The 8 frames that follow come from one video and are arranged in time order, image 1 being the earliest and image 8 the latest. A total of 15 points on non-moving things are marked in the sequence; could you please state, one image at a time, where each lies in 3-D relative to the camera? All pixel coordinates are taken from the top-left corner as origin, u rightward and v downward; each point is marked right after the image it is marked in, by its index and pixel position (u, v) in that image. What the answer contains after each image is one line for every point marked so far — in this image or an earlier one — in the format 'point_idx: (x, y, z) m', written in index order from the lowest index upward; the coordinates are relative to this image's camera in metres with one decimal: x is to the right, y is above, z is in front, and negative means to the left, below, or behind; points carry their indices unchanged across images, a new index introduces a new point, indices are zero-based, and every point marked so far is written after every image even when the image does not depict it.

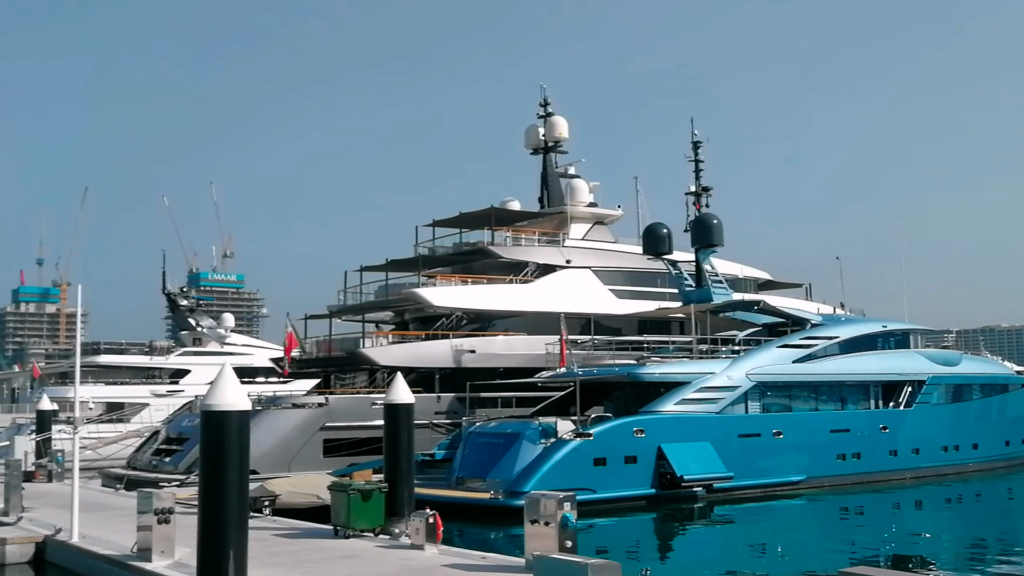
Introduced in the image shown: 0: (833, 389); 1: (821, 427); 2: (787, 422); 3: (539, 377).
0: (+6.2, -2.1, +21.8) m
1: (+5.8, -2.8, +21.1) m
2: (+5.1, -2.6, +20.6) m
3: (+0.5, -1.6, +18.7) m
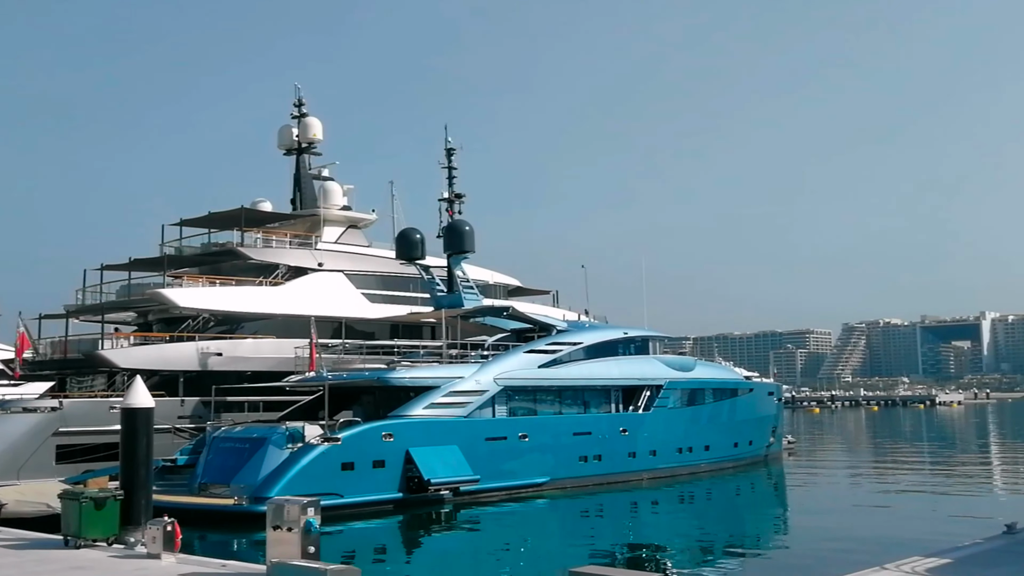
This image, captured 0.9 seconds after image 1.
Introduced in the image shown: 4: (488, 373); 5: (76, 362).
0: (+1.3, -2.2, +22.4) m
1: (+1.0, -2.9, +21.7) m
2: (+0.3, -2.7, +21.1) m
3: (-3.9, -1.6, +18.4) m
4: (-0.5, -1.6, +20.6) m
5: (-7.6, -1.3, +18.9) m
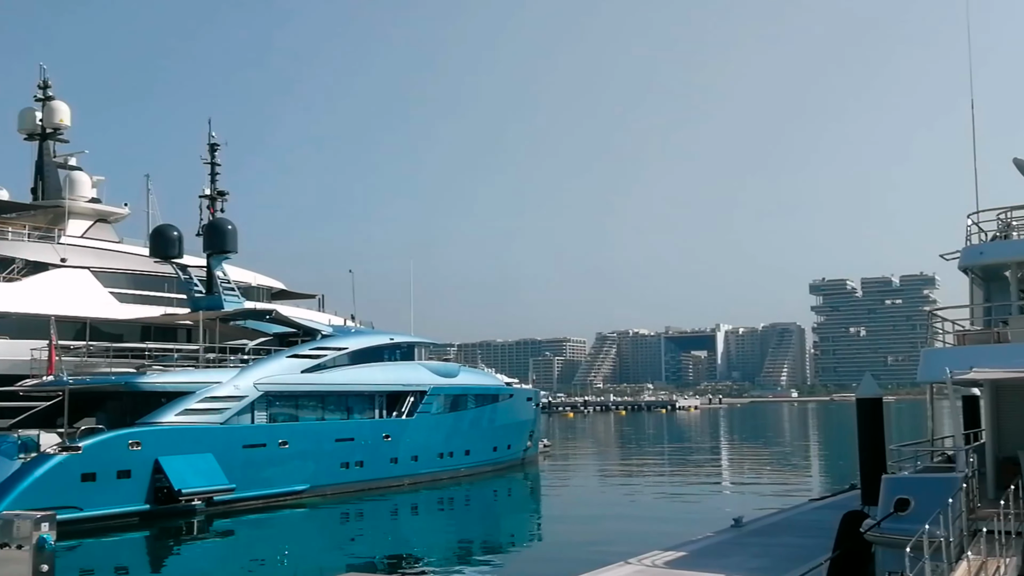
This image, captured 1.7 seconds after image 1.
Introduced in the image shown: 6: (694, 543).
0: (-3.5, -2.3, +22.2) m
1: (-3.7, -3.0, +21.5) m
2: (-4.3, -2.8, +20.7) m
3: (-7.8, -1.6, +17.3) m
4: (-5.0, -1.7, +20.1) m
5: (-11.6, -1.2, +17.0) m
6: (+2.5, -3.4, +14.5) m
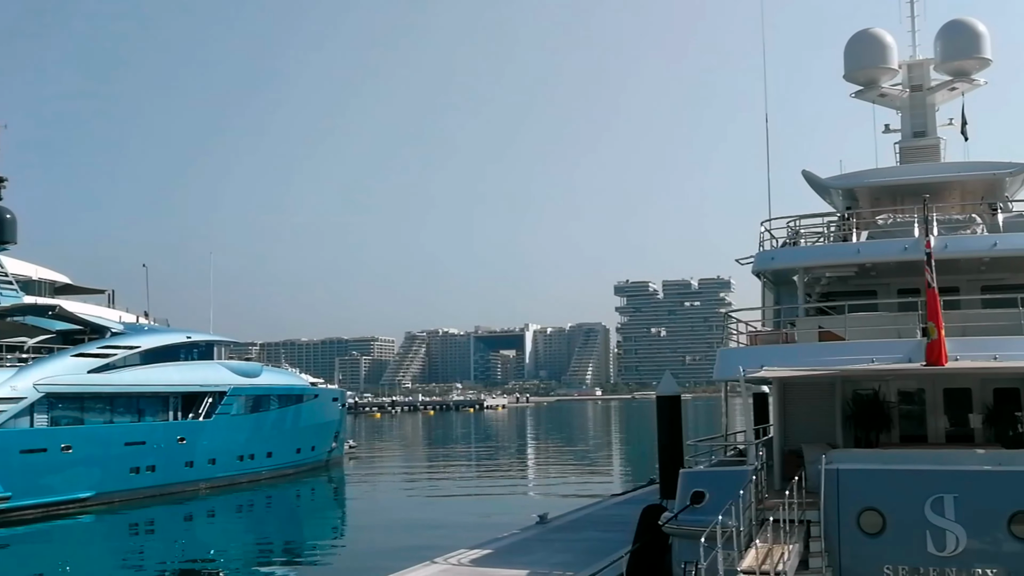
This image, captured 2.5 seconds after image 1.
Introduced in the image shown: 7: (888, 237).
0: (-7.4, -2.2, +21.1) m
1: (-7.5, -2.9, +20.3) m
2: (-7.9, -2.7, +19.5) m
3: (-10.8, -1.4, +15.5) m
4: (-8.5, -1.6, +18.8) m
5: (-14.4, -1.0, +14.5) m
6: (-0.2, -3.4, +14.5) m
7: (+5.3, +0.7, +15.1) m
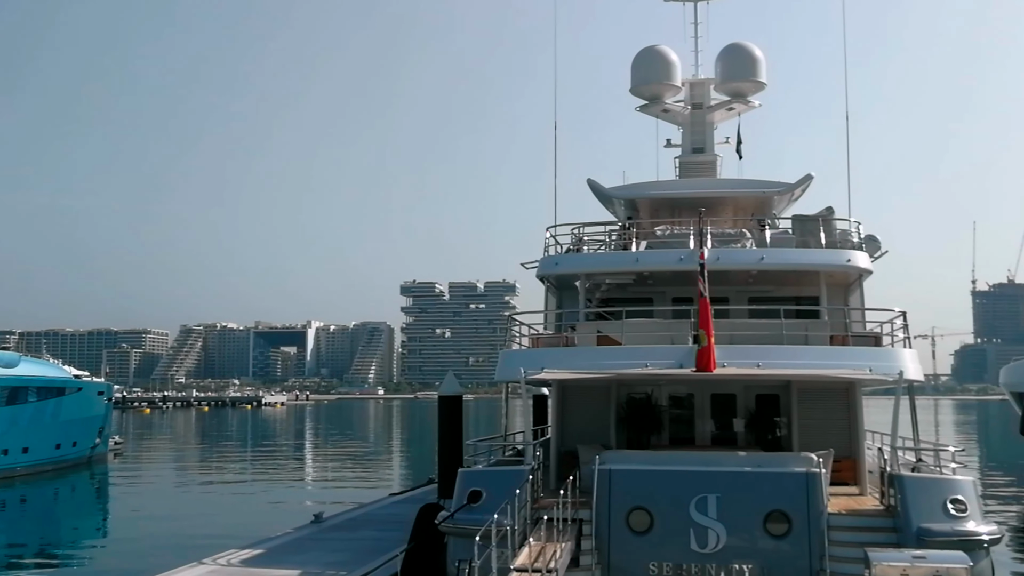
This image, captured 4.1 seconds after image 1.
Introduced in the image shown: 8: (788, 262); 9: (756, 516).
0: (-11.5, -1.9, +19.1) m
1: (-11.4, -2.5, +18.3) m
2: (-11.6, -2.3, +17.4) m
3: (-13.7, -0.9, +13.0) m
4: (-12.0, -1.2, +16.7) m
5: (-17.0, -0.3, +11.4) m
6: (-3.2, -3.3, +14.0) m
7: (+2.2, +0.6, +15.6) m
8: (+3.8, +0.3, +14.7) m
9: (+2.4, -2.2, +10.4) m
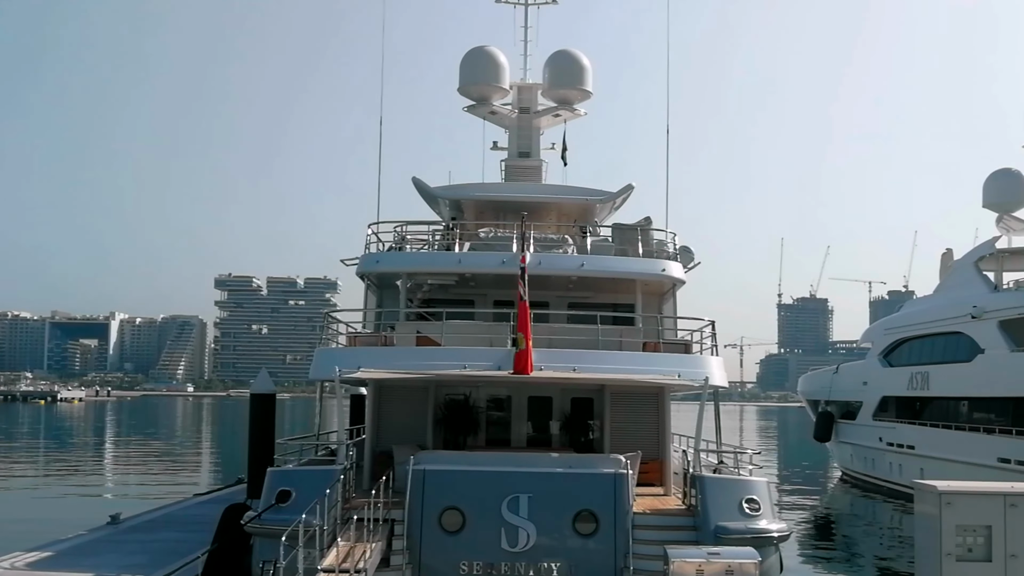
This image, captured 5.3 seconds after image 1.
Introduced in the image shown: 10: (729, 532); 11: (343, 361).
0: (-14.5, -1.4, +17.0) m
1: (-14.4, -2.1, +16.2) m
2: (-14.4, -1.9, +15.3) m
3: (-15.7, -0.4, +10.6) m
4: (-14.7, -0.7, +14.5) m
5: (-18.7, +0.3, +8.4) m
6: (-5.6, -3.1, +13.3) m
7: (-0.4, +0.6, +15.8) m
8: (+1.3, +0.3, +15.1) m
9: (+0.5, -2.2, +10.6) m
10: (+2.3, -2.6, +11.3) m
11: (-2.2, -0.9, +14.0) m
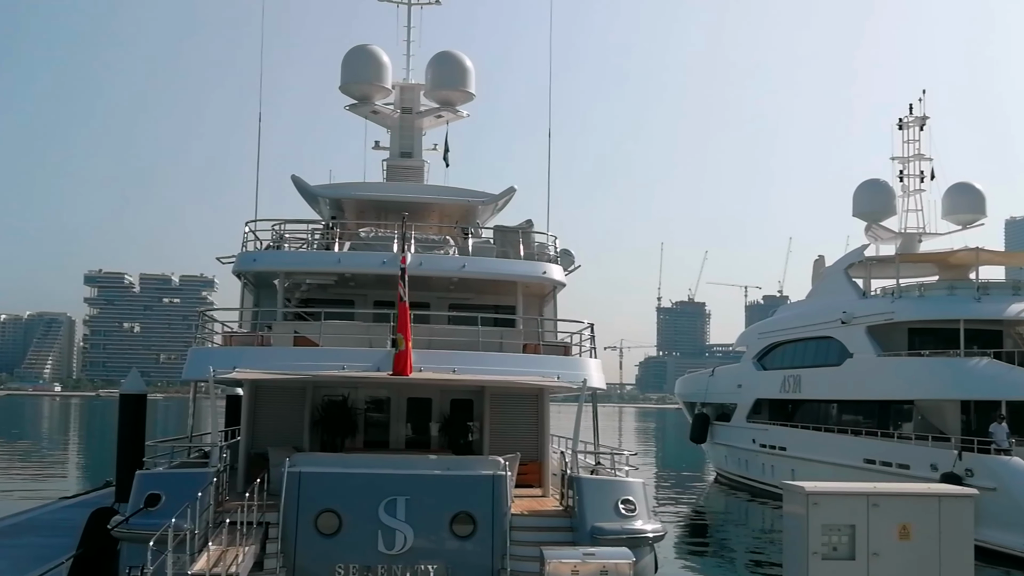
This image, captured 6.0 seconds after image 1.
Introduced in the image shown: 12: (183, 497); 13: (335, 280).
0: (-16.3, -1.2, +15.3) m
1: (-16.1, -1.9, +14.6) m
2: (-16.1, -1.7, +13.7) m
3: (-16.8, -0.2, +8.9) m
4: (-16.2, -0.5, +12.9) m
5: (-19.6, +0.6, +6.4) m
6: (-7.1, -3.1, +12.6) m
7: (-2.1, +0.6, +15.6) m
8: (-0.4, +0.2, +15.1) m
9: (-0.7, -2.3, +10.6) m
10: (+1.0, -2.6, +11.5) m
11: (-3.8, -0.9, +13.7) m
12: (-3.6, -2.3, +11.8) m
13: (-2.5, +0.1, +15.2) m
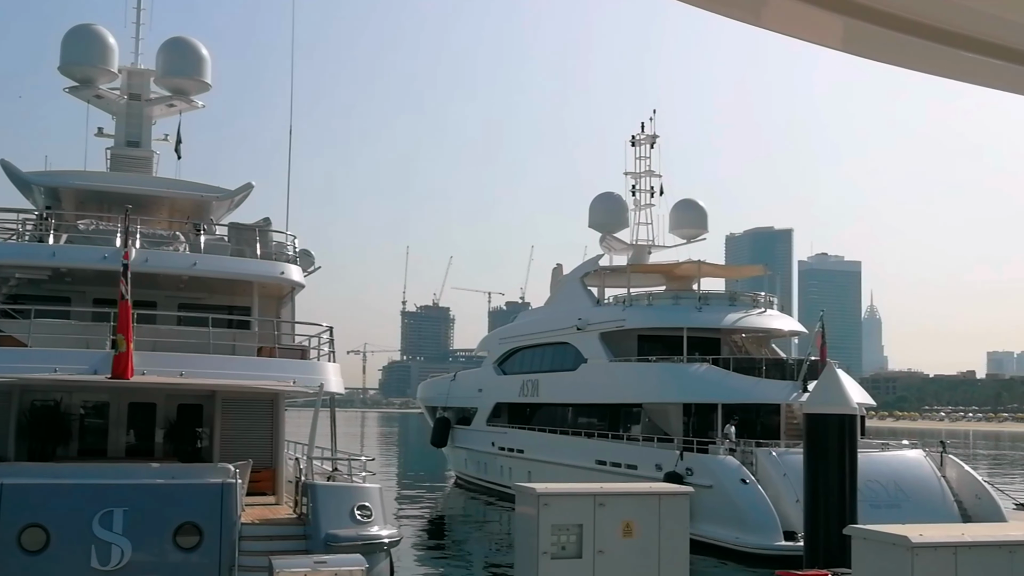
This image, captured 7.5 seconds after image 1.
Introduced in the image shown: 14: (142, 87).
0: (-19.6, -0.9, +11.0) m
1: (-19.2, -1.6, +10.3) m
2: (-18.9, -1.4, +9.5) m
3: (-18.5, +0.2, +4.6) m
4: (-18.8, -0.2, +8.6) m
5: (-20.7, +1.0, +1.6) m
6: (-10.0, -2.9, +10.5) m
7: (-5.7, +0.6, +14.5) m
8: (-3.9, +0.2, +14.5) m
9: (-3.3, -2.2, +9.9) m
10: (-1.9, -2.6, +11.2) m
11: (-7.0, -0.8, +12.3) m
12: (-6.4, -2.2, +10.5) m
13: (-6.0, +0.2, +14.0) m
14: (-5.6, +3.0, +16.2) m
